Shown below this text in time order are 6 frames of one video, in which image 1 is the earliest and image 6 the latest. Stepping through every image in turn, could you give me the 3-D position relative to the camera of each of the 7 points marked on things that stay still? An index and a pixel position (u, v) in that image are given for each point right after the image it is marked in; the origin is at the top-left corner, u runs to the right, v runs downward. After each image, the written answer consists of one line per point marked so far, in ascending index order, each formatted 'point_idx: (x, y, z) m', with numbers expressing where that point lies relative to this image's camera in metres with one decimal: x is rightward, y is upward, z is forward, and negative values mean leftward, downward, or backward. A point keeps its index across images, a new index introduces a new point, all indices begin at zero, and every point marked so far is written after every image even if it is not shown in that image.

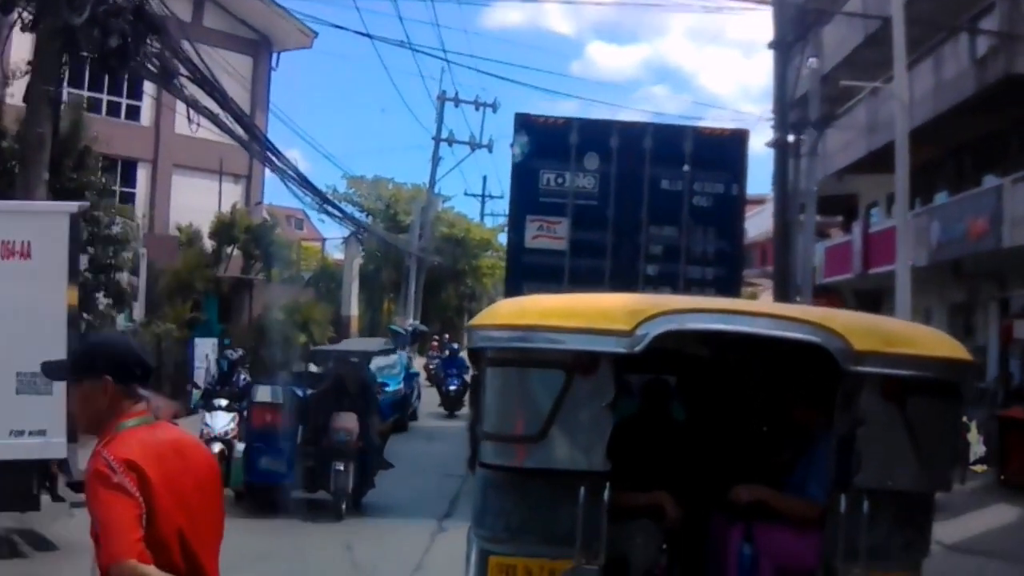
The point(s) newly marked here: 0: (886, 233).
0: (+6.0, +0.9, +18.1) m
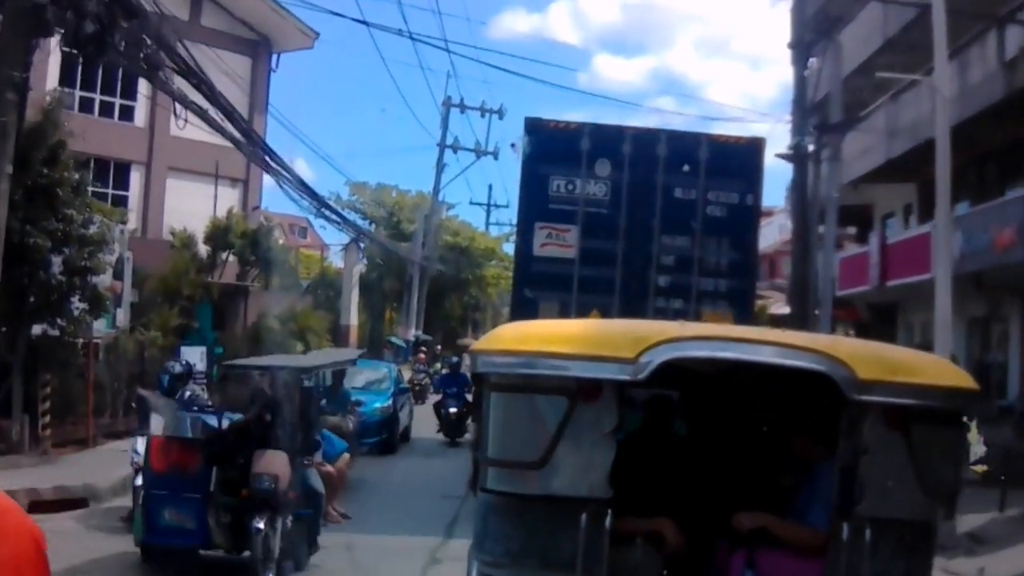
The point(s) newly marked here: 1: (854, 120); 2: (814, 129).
0: (+6.1, +0.7, +17.6) m
1: (+4.0, +2.0, +12.9) m
2: (+3.2, +1.7, +12.1) m
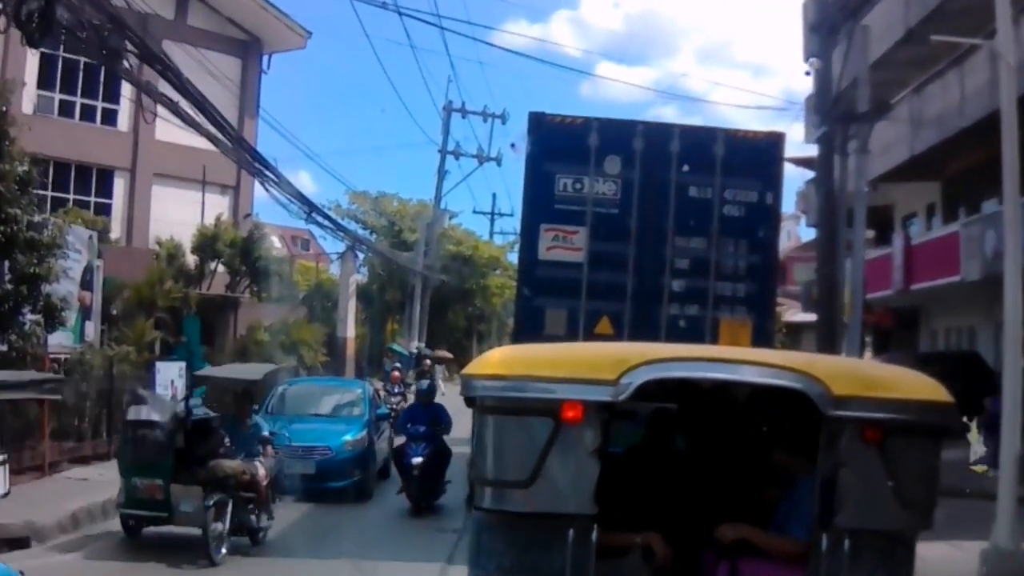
0: (+6.1, +0.6, +16.9) m
1: (+4.0, +1.9, +12.2) m
2: (+3.2, +1.6, +11.4) m
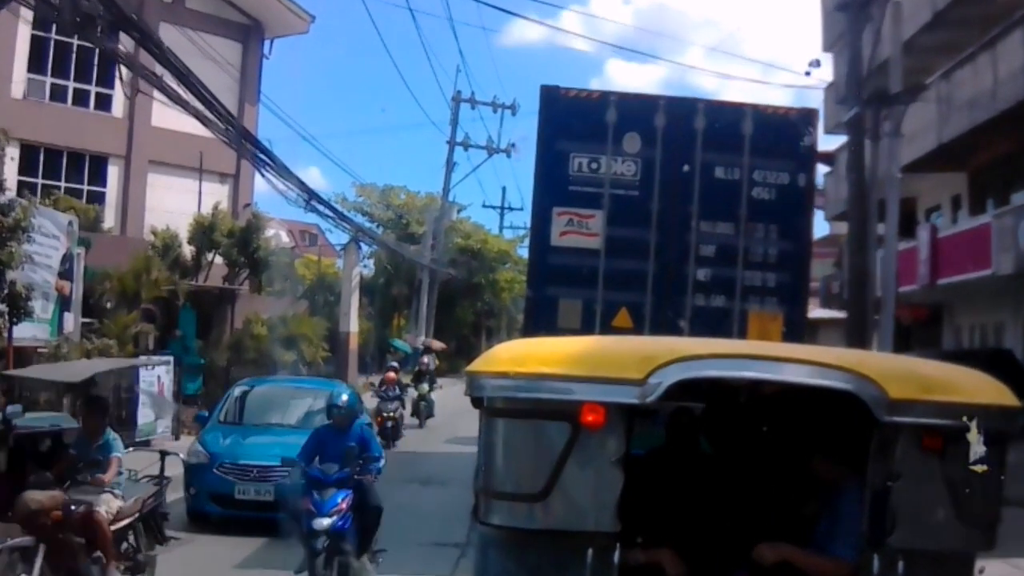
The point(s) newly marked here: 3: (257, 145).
0: (+6.3, +0.7, +16.2) m
1: (+4.1, +2.0, +11.6) m
2: (+3.3, +1.7, +10.8) m
3: (-2.8, +1.6, +12.7) m
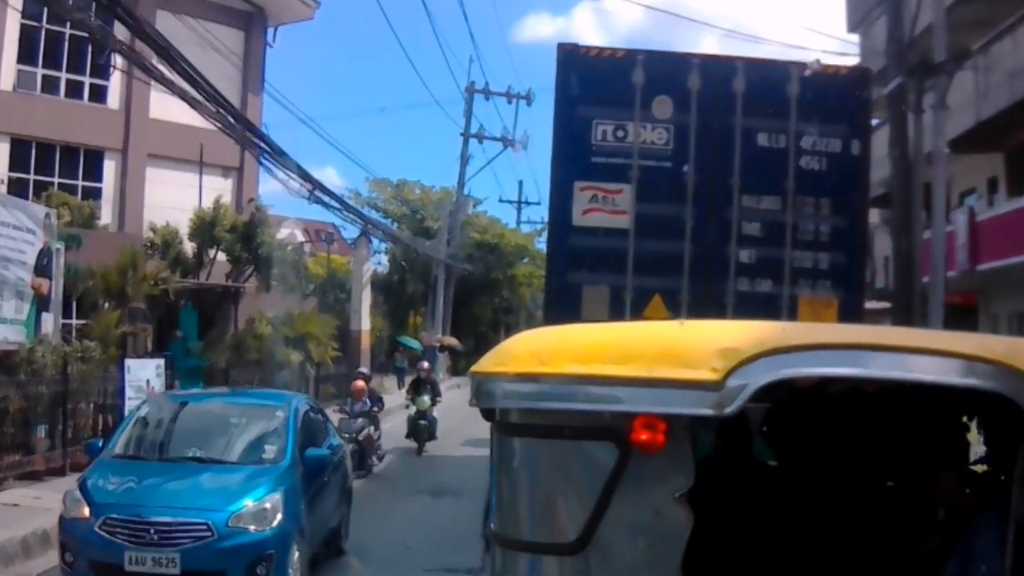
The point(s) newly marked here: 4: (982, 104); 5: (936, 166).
0: (+6.5, +0.9, +15.4) m
1: (+4.2, +2.1, +10.8) m
2: (+3.4, +1.8, +10.0) m
3: (-2.6, +1.6, +12.0) m
4: (+6.1, +2.4, +14.9) m
5: (+3.7, +1.0, +10.0) m
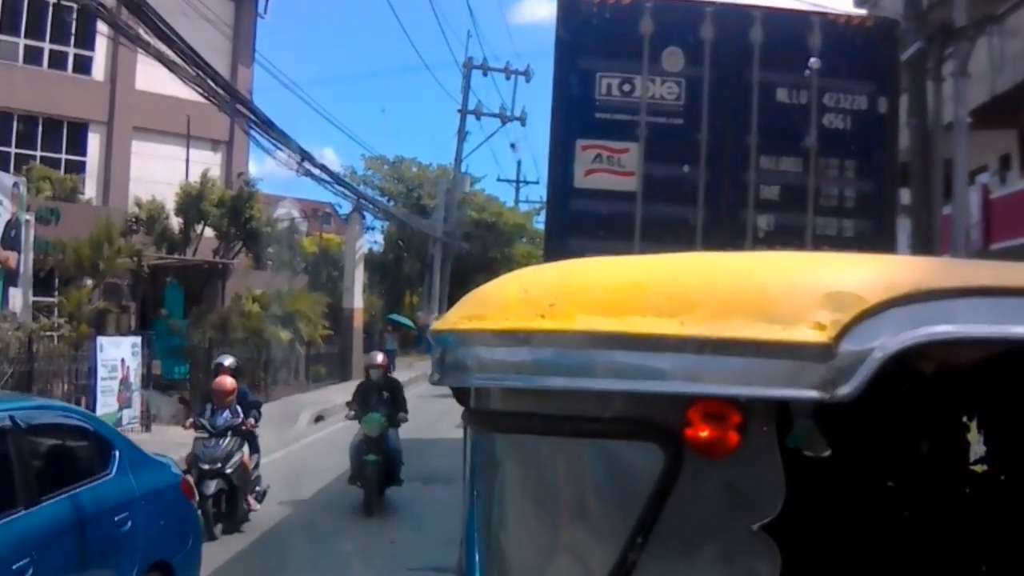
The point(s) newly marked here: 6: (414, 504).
0: (+6.5, +1.2, +14.9) m
1: (+4.2, +2.4, +10.3) m
2: (+3.4, +2.0, +9.5) m
3: (-2.7, +1.8, +11.5) m
4: (+6.1, +2.7, +14.4) m
5: (+3.7, +1.3, +9.5) m
6: (-0.9, -2.0, +10.8) m
